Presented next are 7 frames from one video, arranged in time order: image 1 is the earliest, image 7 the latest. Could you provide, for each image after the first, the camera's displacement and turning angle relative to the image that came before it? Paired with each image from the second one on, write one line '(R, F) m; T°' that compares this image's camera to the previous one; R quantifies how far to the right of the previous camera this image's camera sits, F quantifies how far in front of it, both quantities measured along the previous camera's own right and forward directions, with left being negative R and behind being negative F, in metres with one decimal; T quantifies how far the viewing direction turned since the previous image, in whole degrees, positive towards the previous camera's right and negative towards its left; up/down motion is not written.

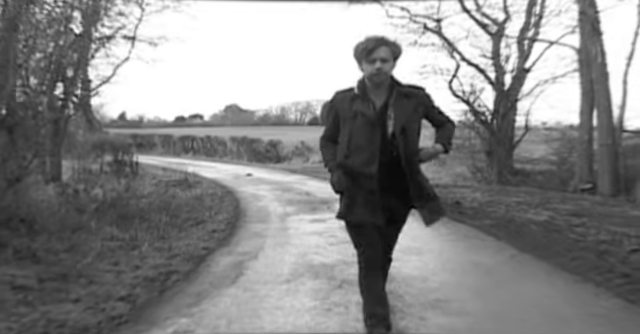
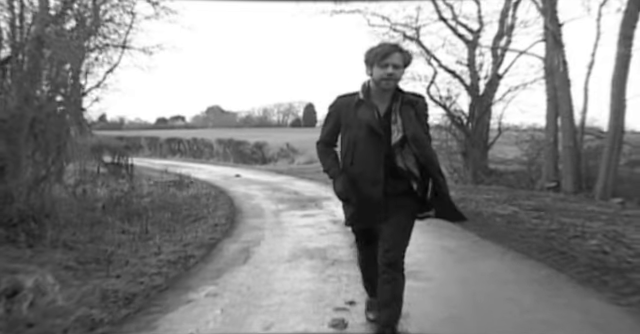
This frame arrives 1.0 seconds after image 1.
(-0.2, -1.0) m; +3°
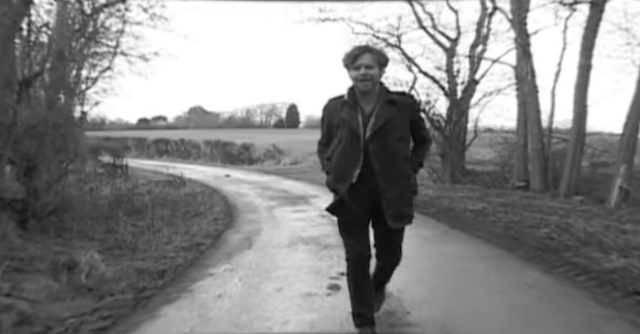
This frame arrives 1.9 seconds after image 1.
(-0.2, -1.0) m; +2°
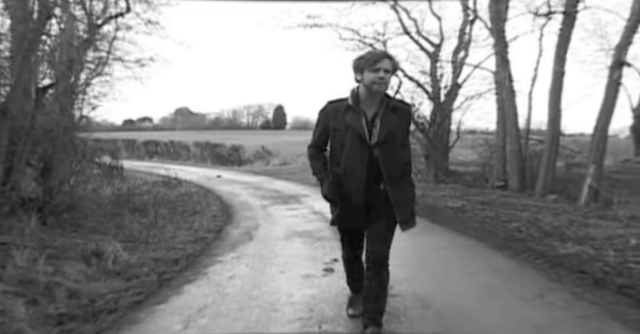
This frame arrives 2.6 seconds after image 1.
(-0.1, -0.7) m; +2°
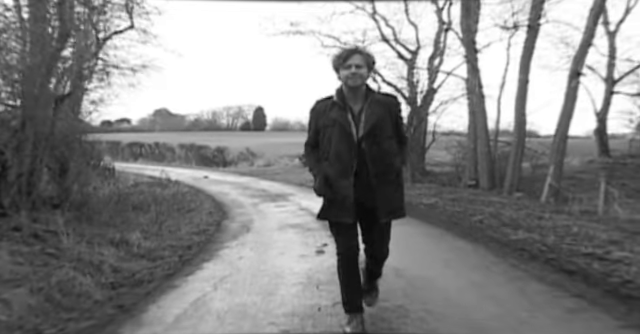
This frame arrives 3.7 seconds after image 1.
(-0.2, -1.0) m; +3°
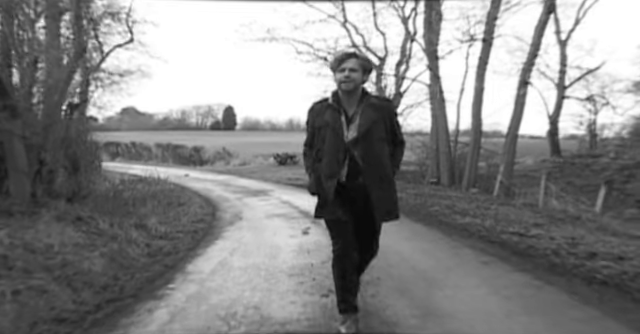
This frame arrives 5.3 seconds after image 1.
(-0.3, -1.5) m; +4°
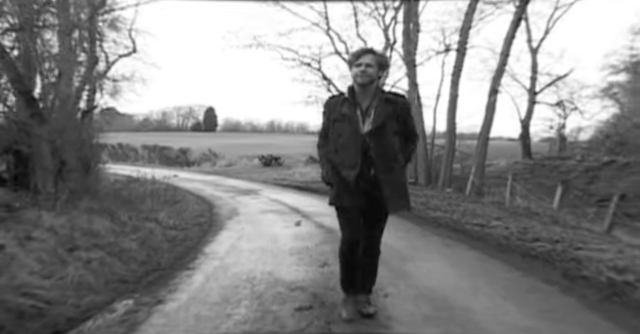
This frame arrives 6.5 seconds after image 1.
(-0.2, -1.1) m; +3°
